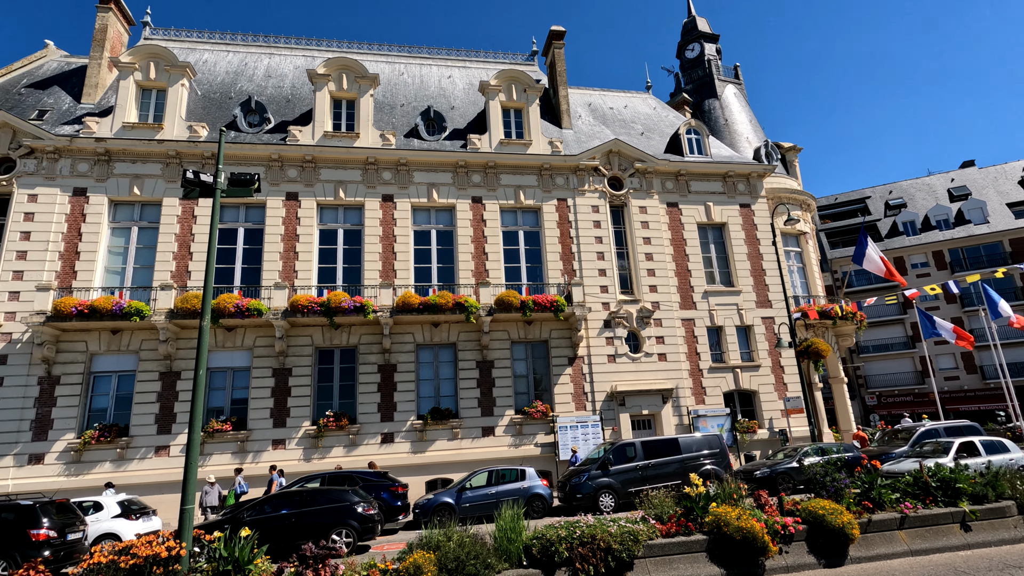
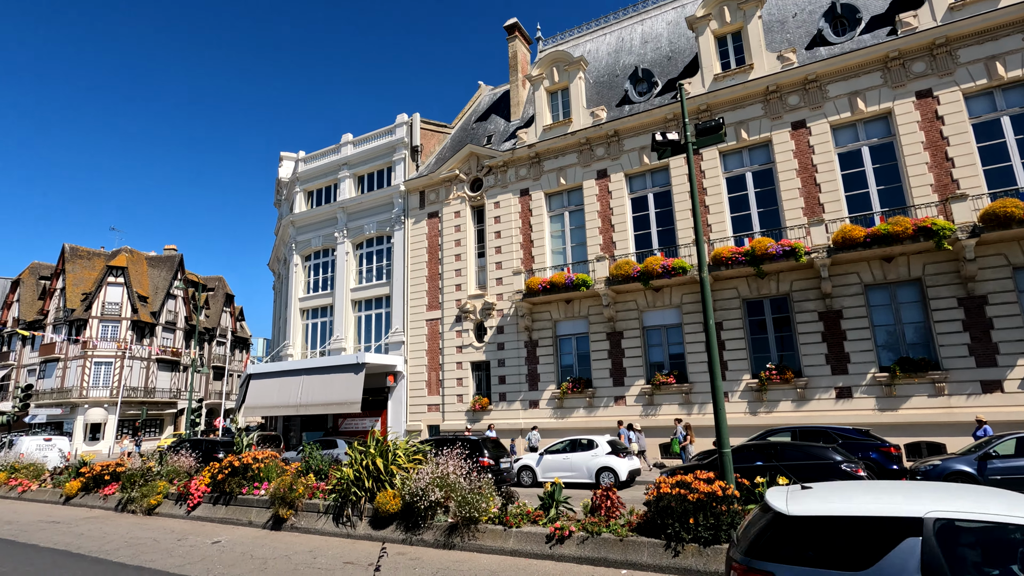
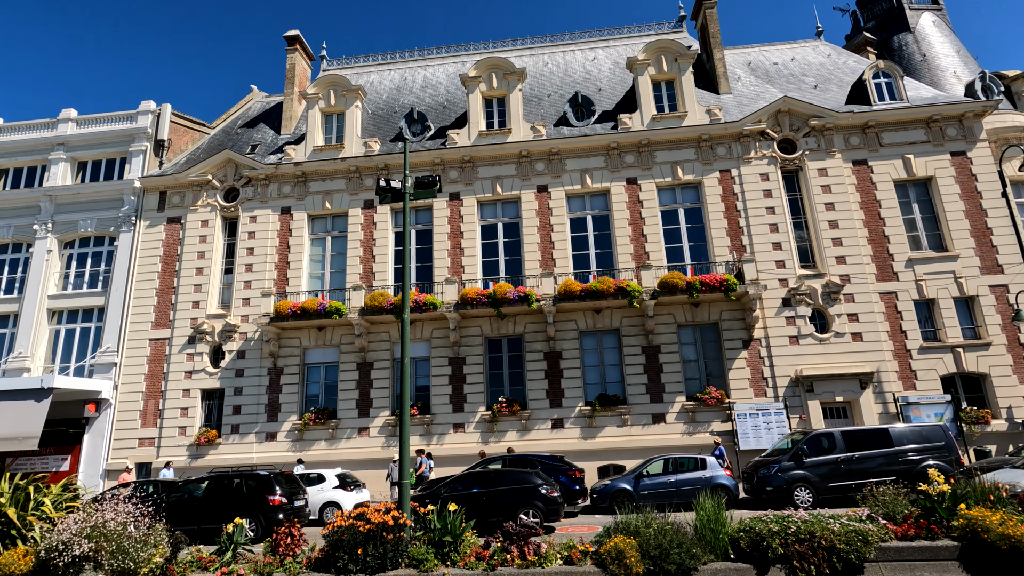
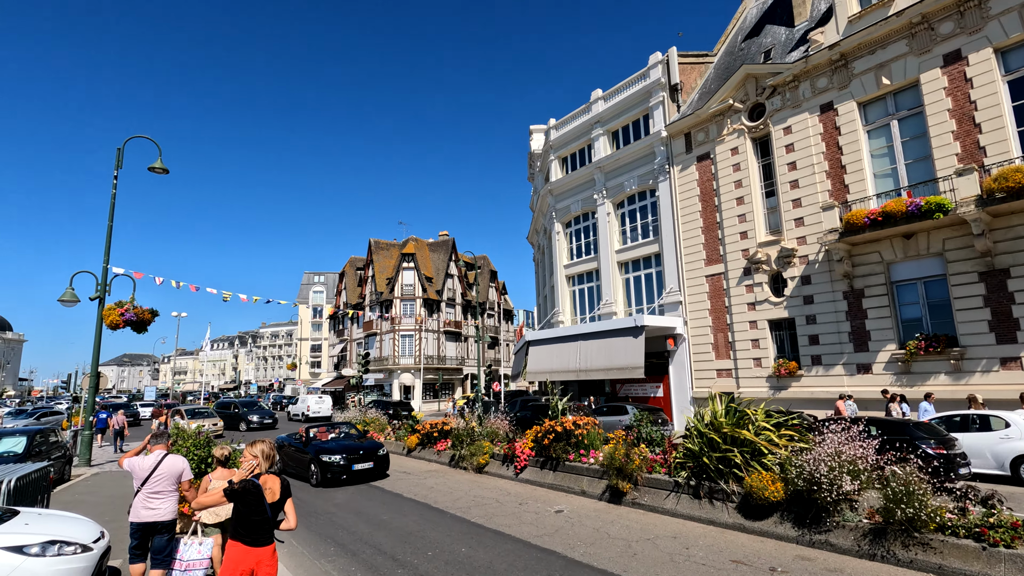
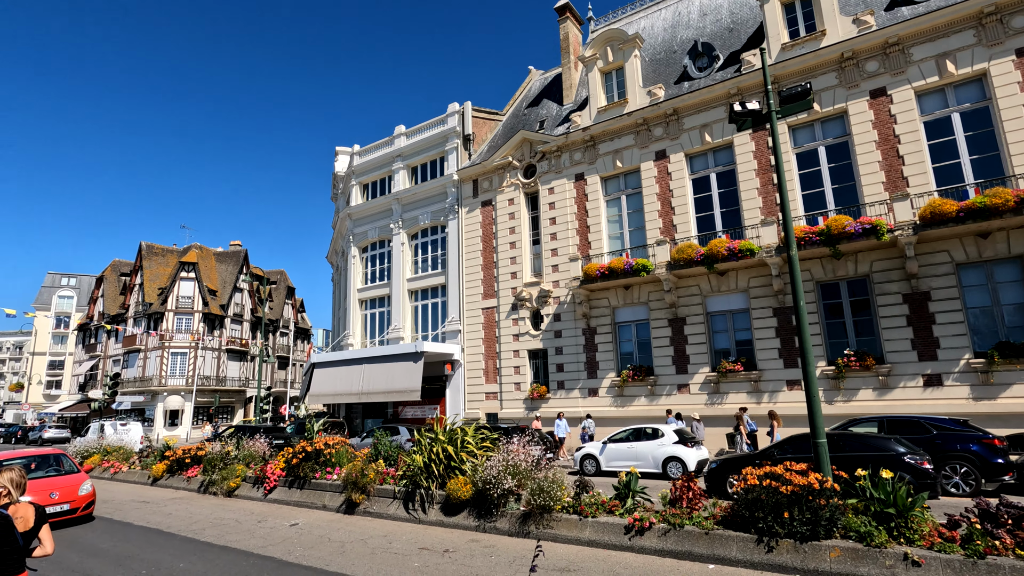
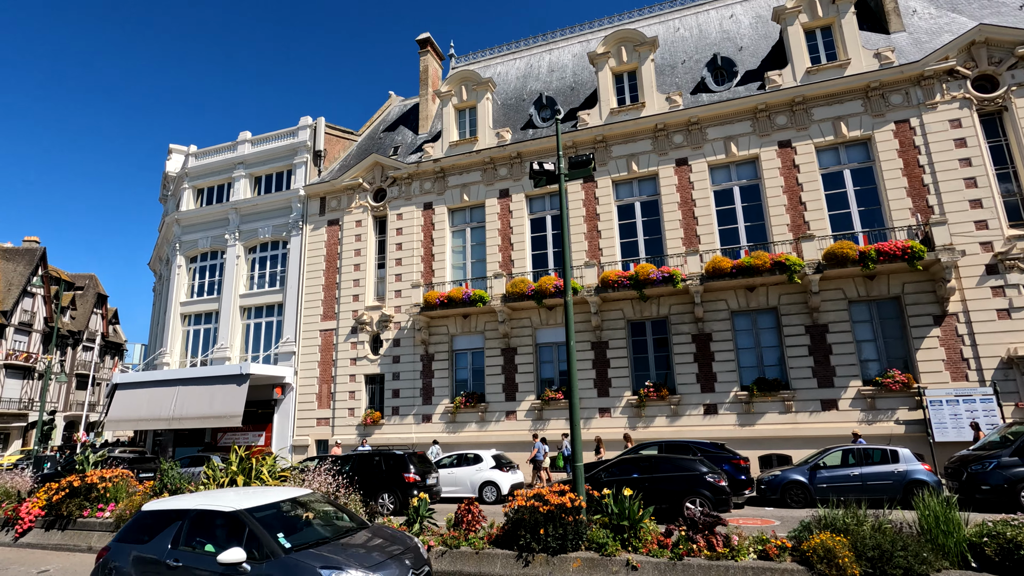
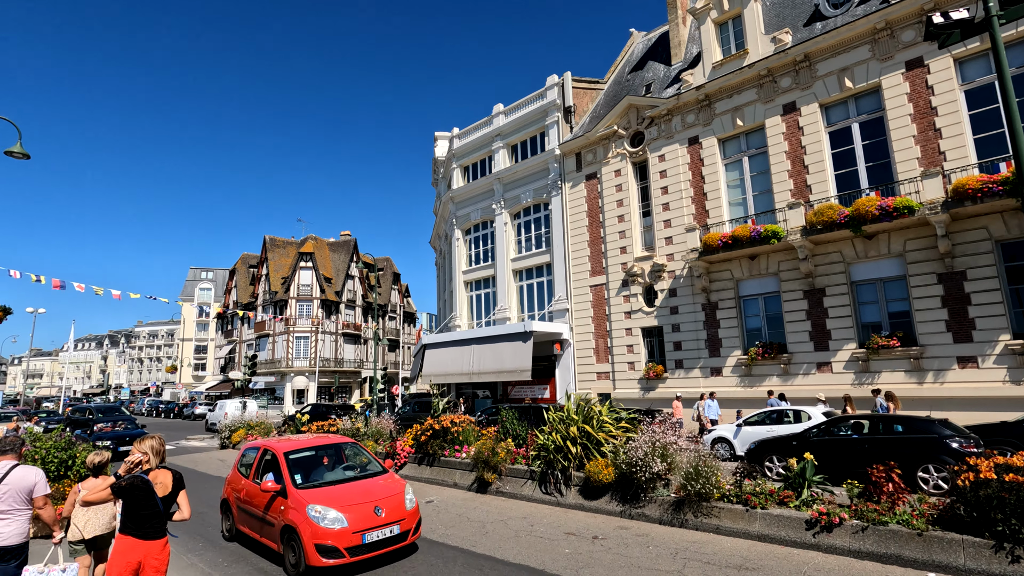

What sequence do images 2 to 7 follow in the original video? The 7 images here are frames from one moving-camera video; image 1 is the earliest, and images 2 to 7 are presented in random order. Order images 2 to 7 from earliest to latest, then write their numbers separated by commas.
3, 6, 2, 5, 7, 4
